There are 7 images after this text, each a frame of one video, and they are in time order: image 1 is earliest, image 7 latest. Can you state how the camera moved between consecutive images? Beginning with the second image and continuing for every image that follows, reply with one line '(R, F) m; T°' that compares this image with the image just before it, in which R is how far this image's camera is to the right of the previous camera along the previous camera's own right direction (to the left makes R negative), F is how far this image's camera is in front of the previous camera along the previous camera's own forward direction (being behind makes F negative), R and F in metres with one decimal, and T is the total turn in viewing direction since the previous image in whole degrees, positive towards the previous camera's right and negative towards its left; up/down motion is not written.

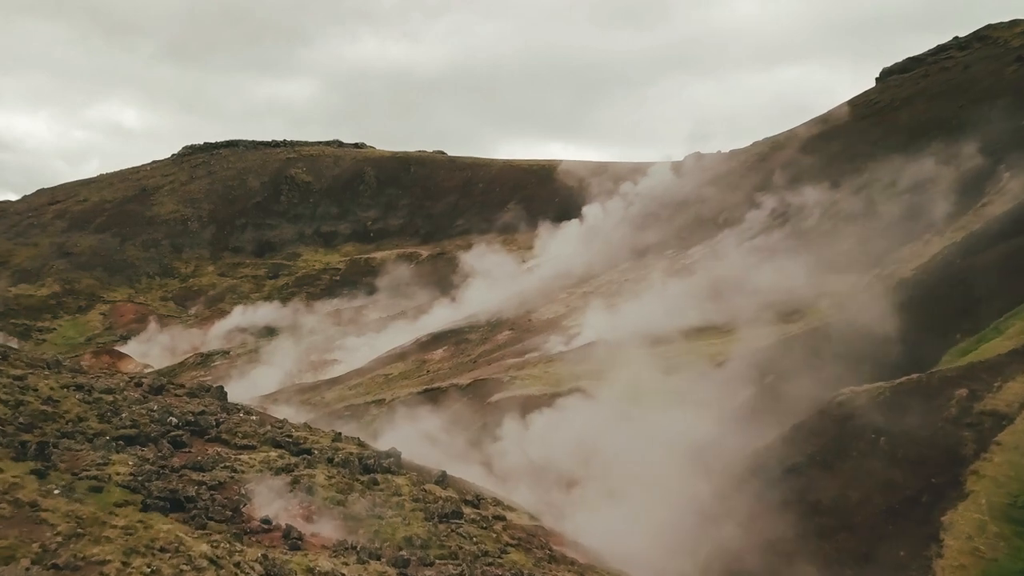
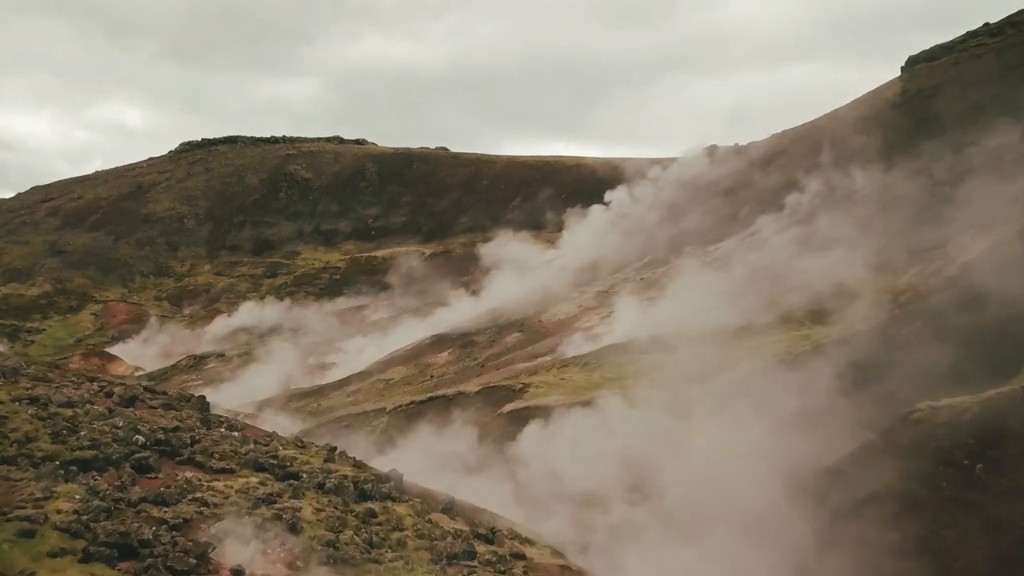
(-0.8, +5.2) m; 0°
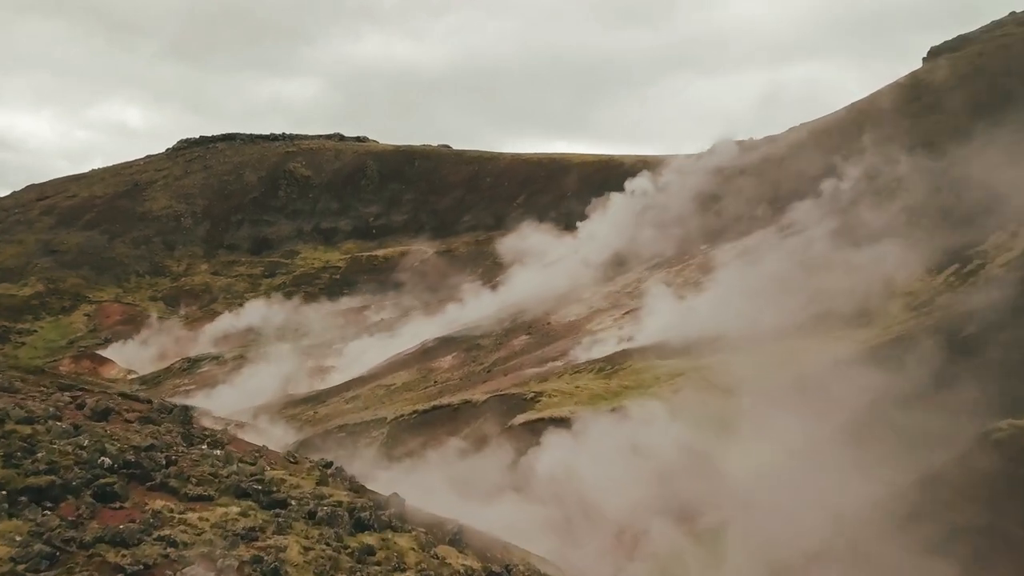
(-0.7, +4.1) m; 0°
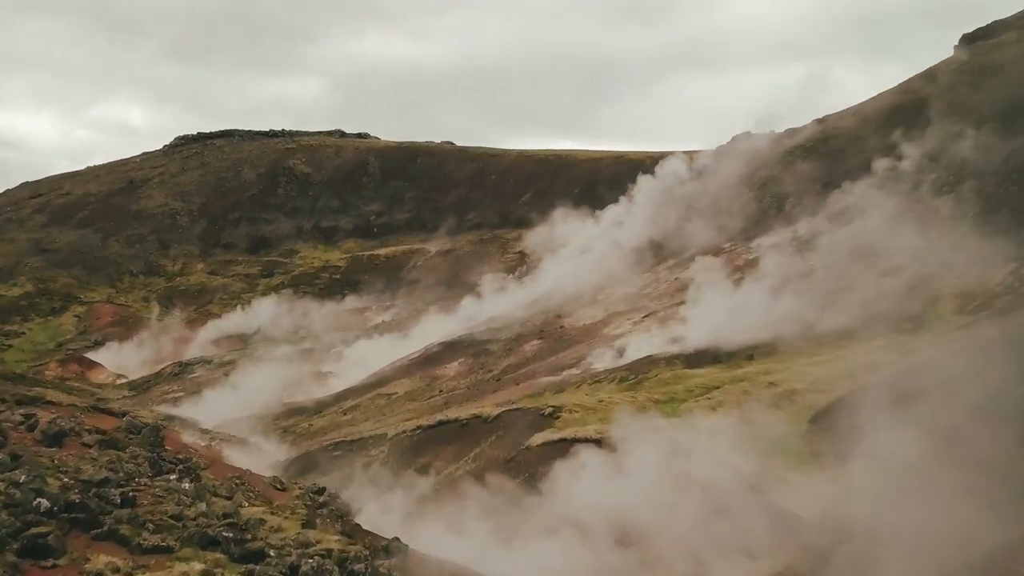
(-0.9, +5.4) m; 0°
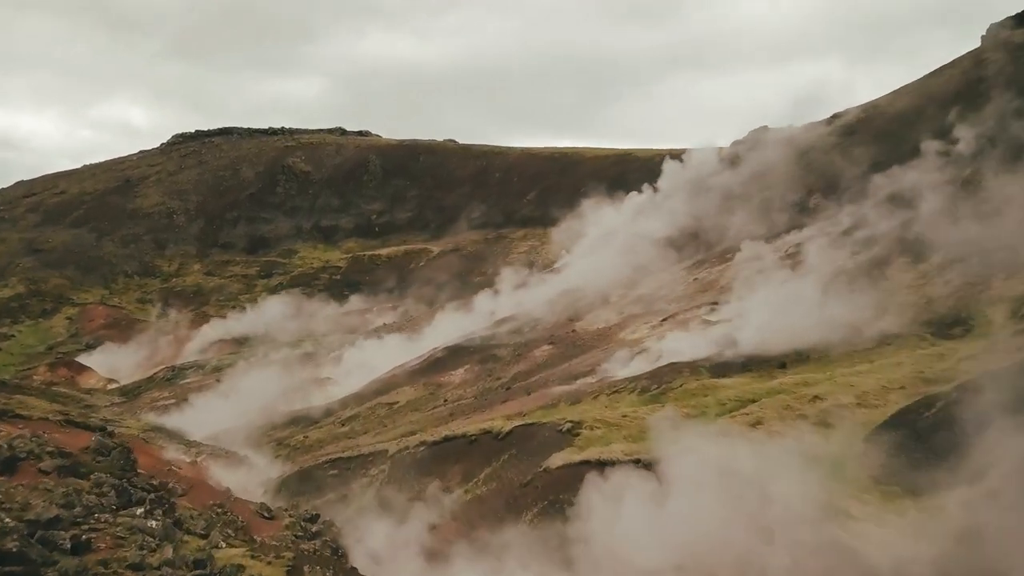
(-0.7, +4.2) m; 0°
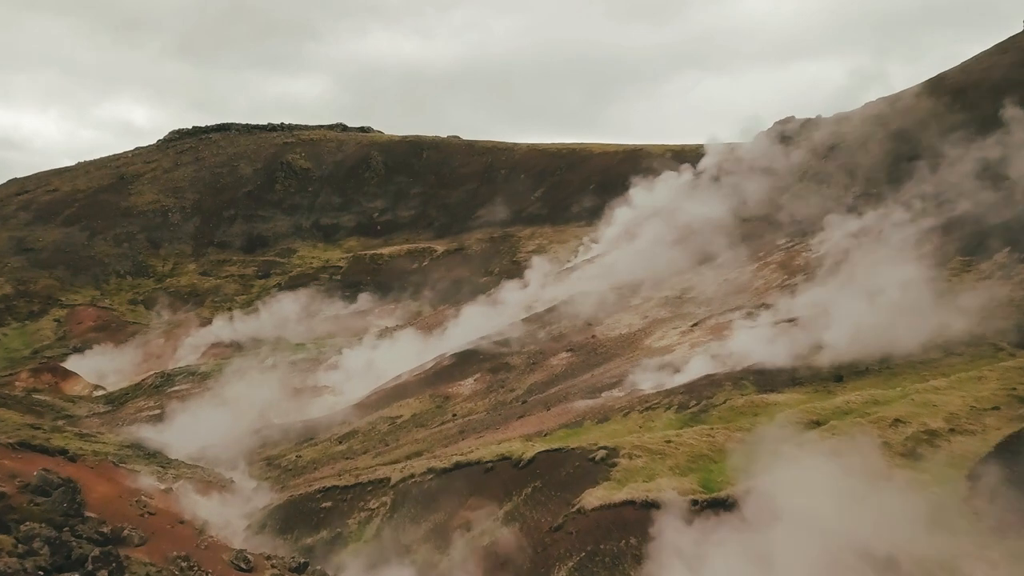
(-1.0, +5.9) m; 0°
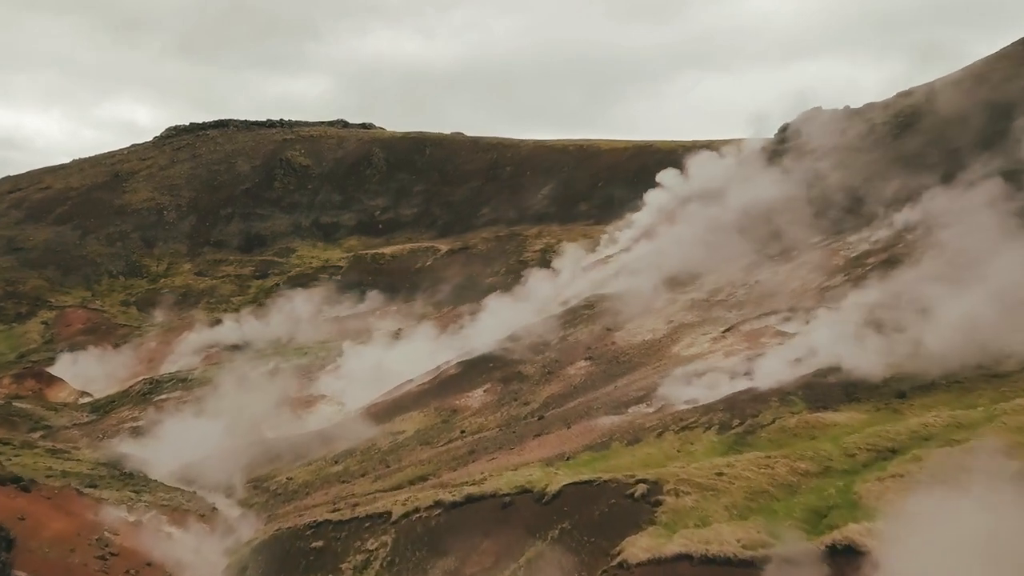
(-0.9, +5.2) m; 0°
